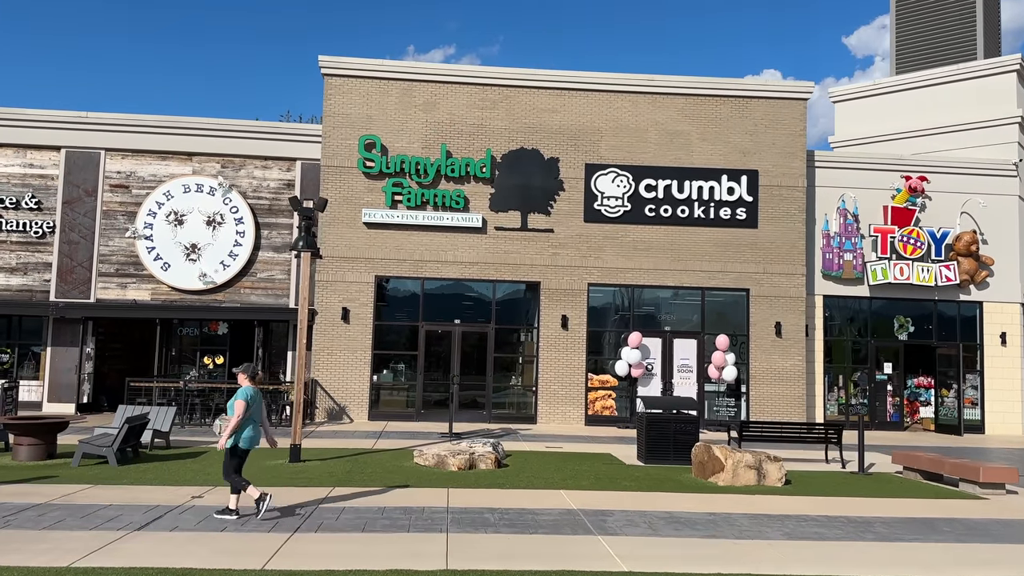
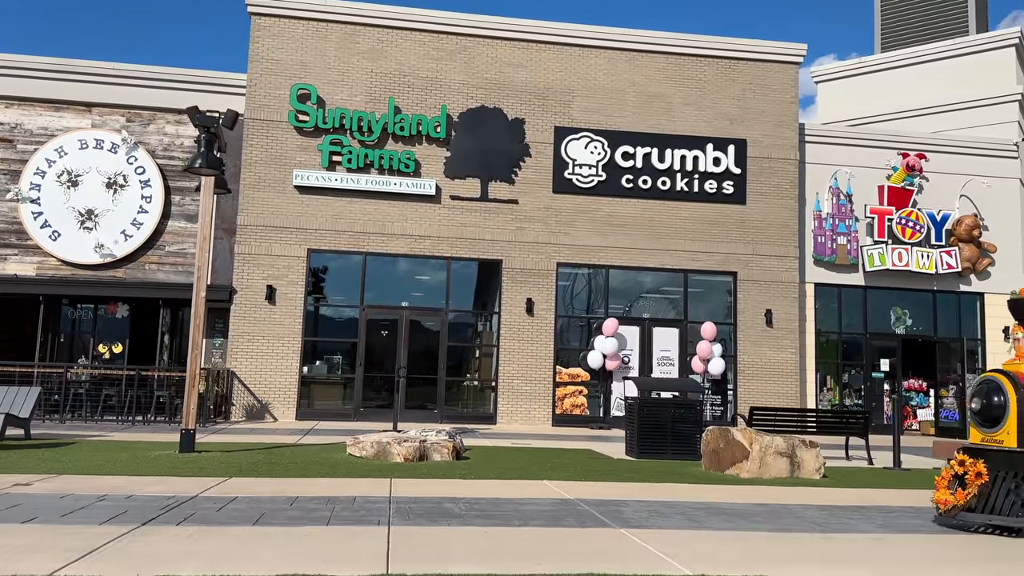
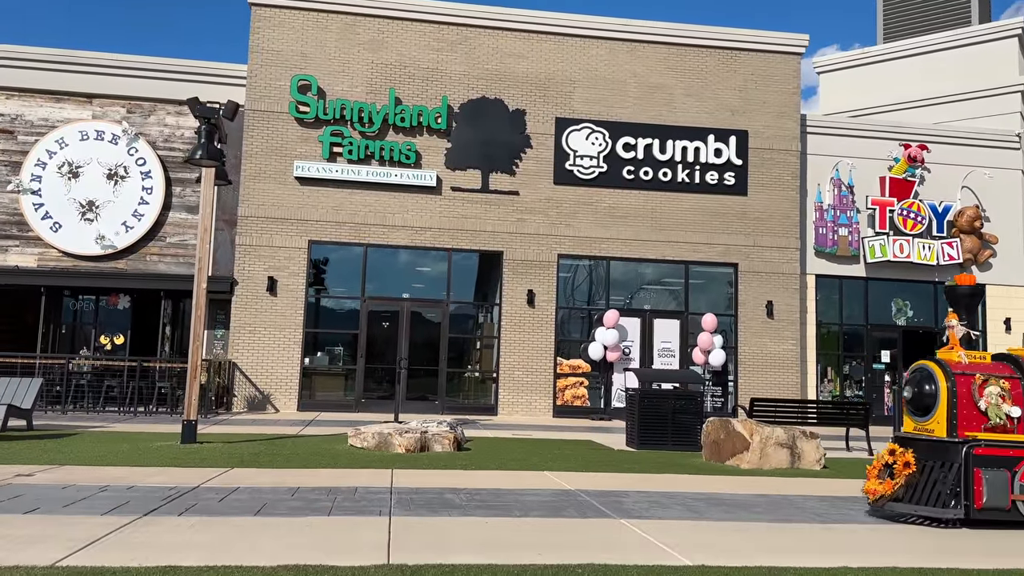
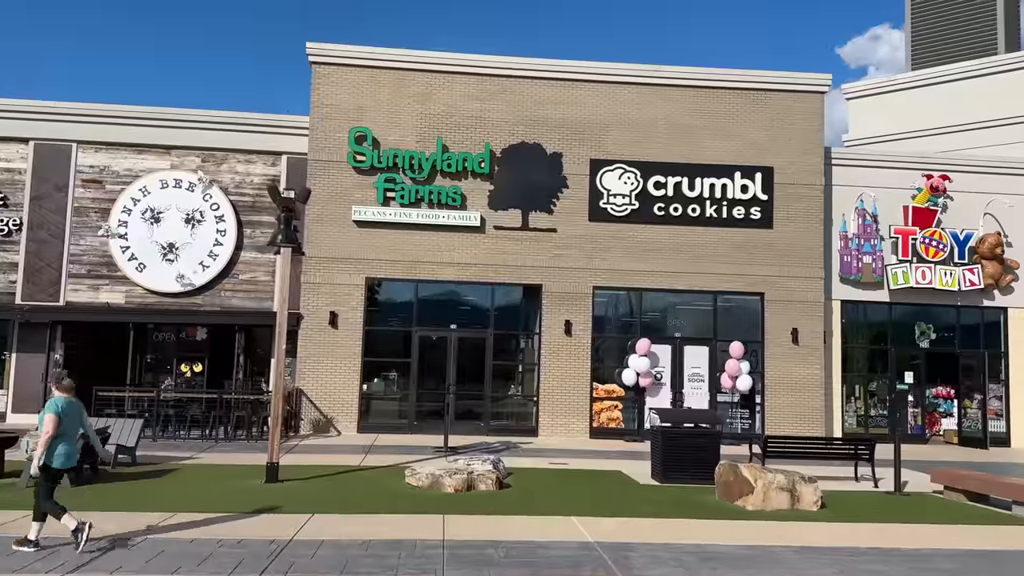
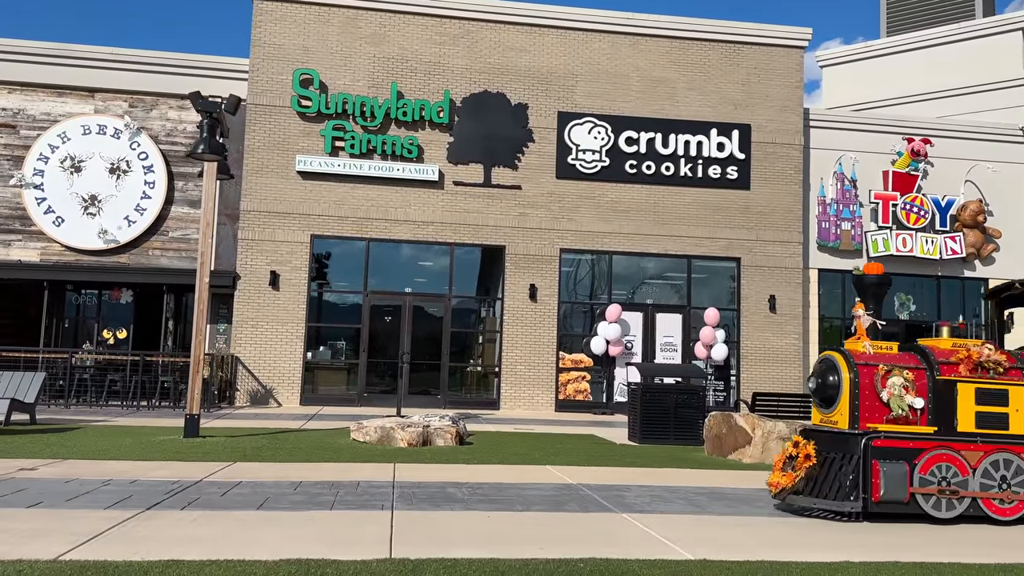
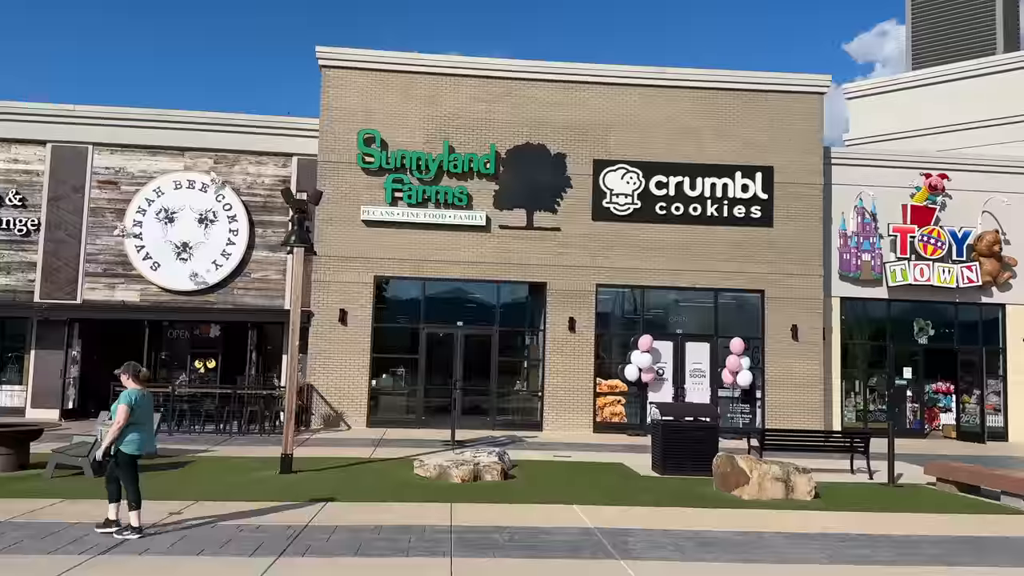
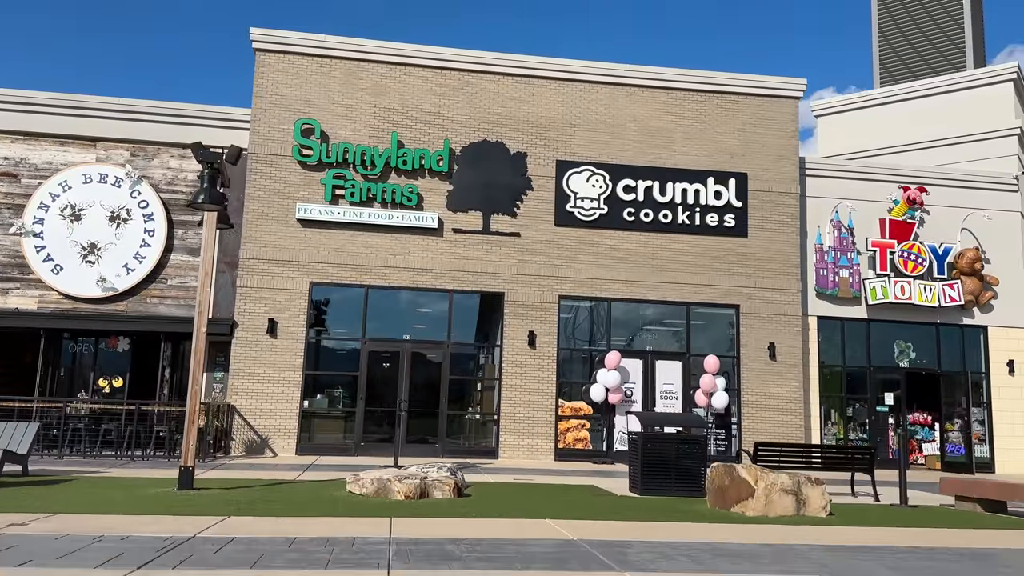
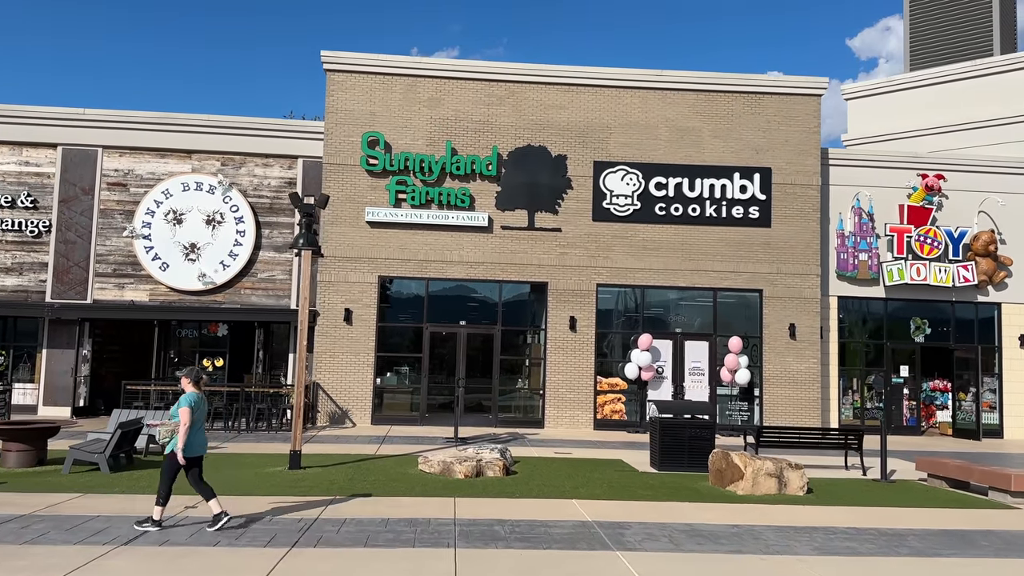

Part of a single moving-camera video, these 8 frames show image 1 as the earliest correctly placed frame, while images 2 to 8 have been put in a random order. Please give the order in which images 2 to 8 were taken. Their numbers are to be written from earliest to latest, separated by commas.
8, 6, 4, 7, 2, 3, 5
